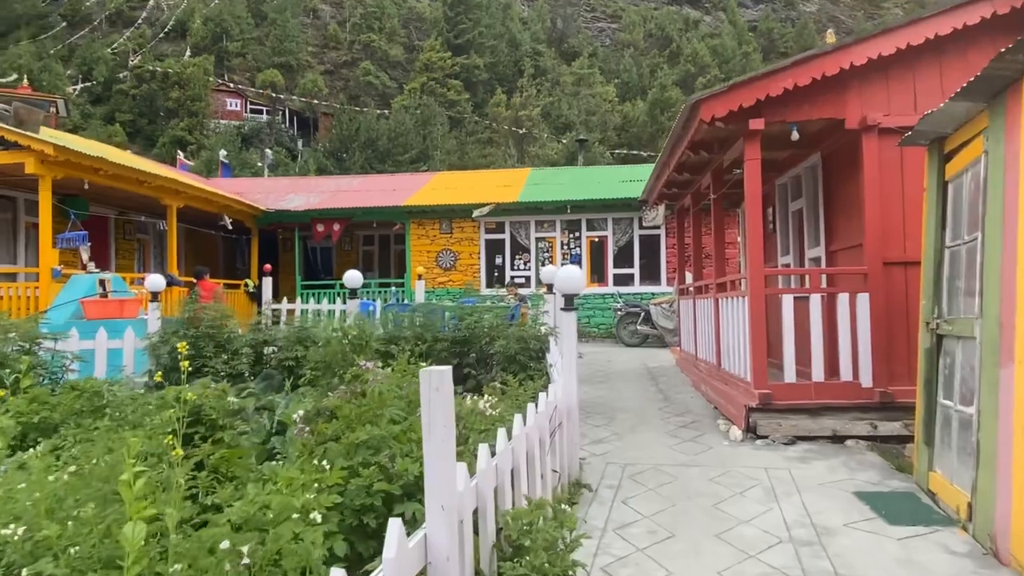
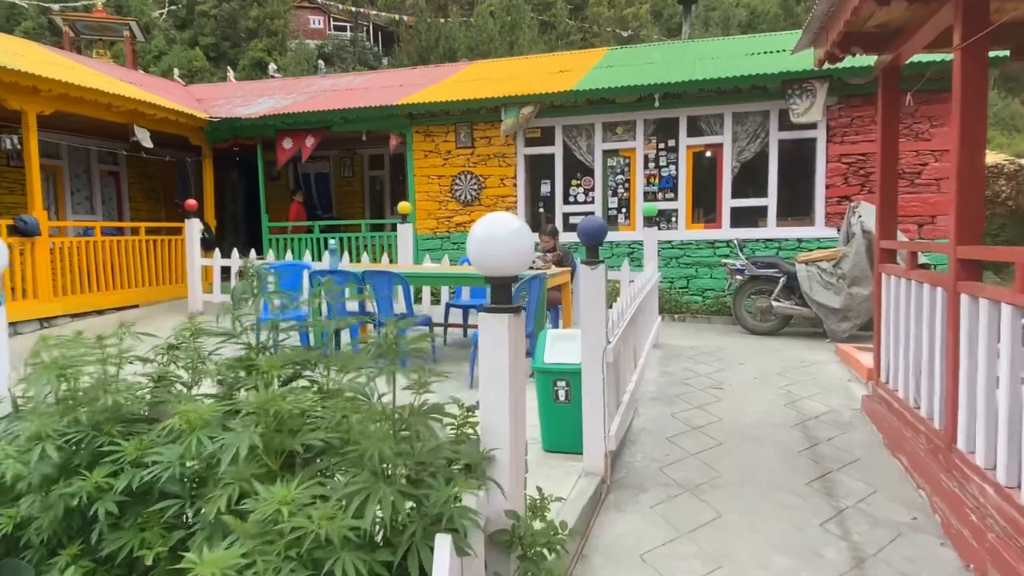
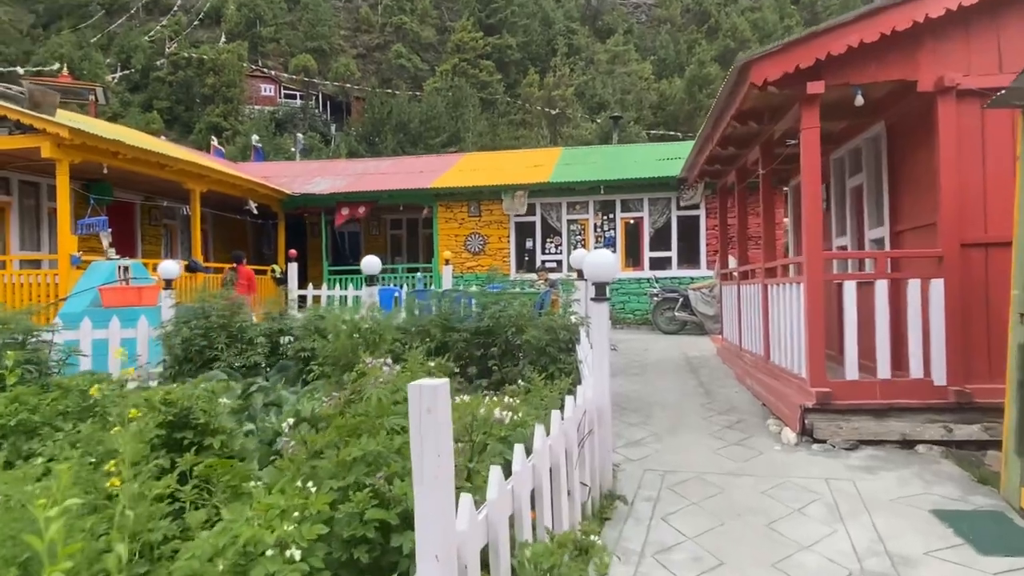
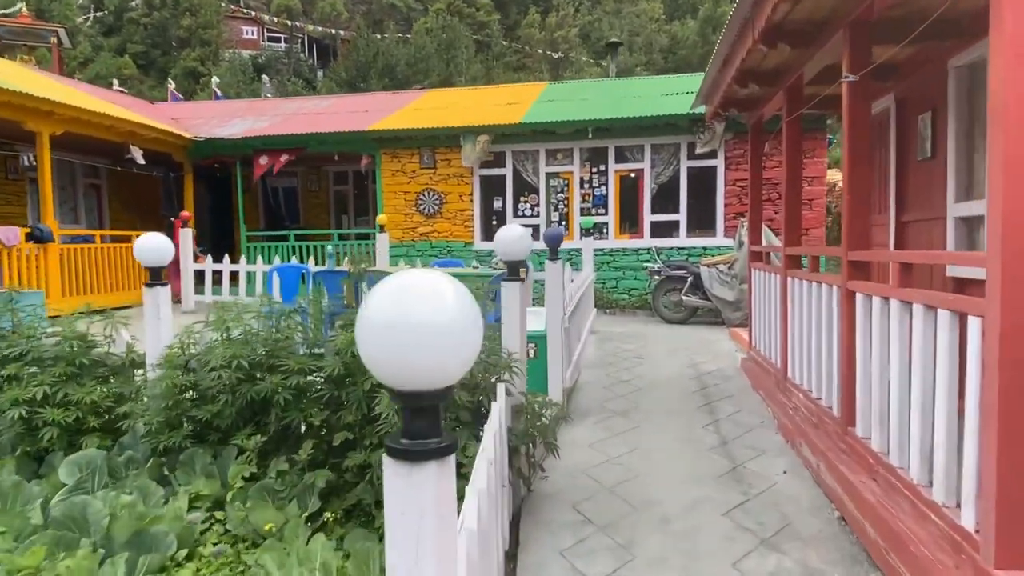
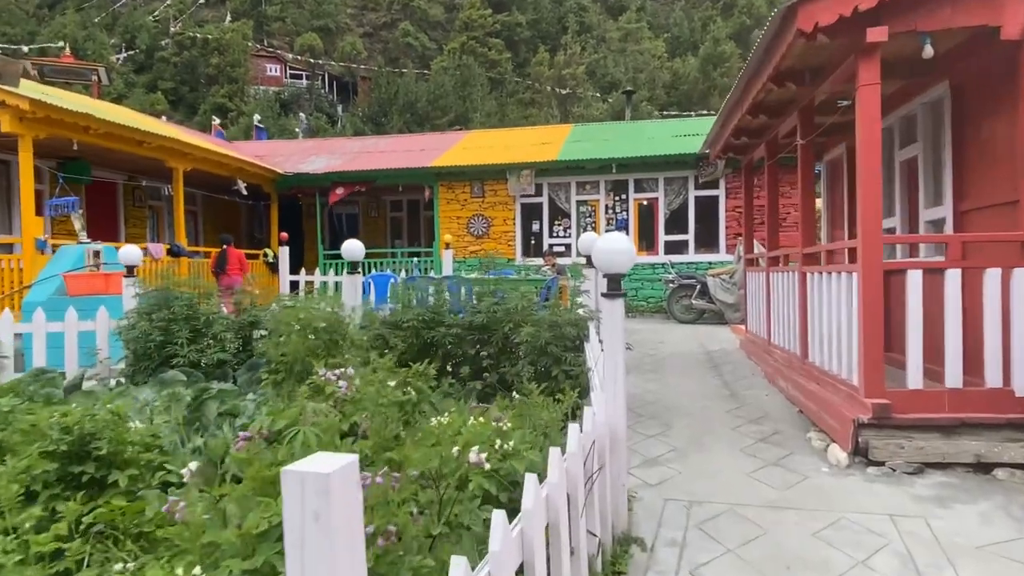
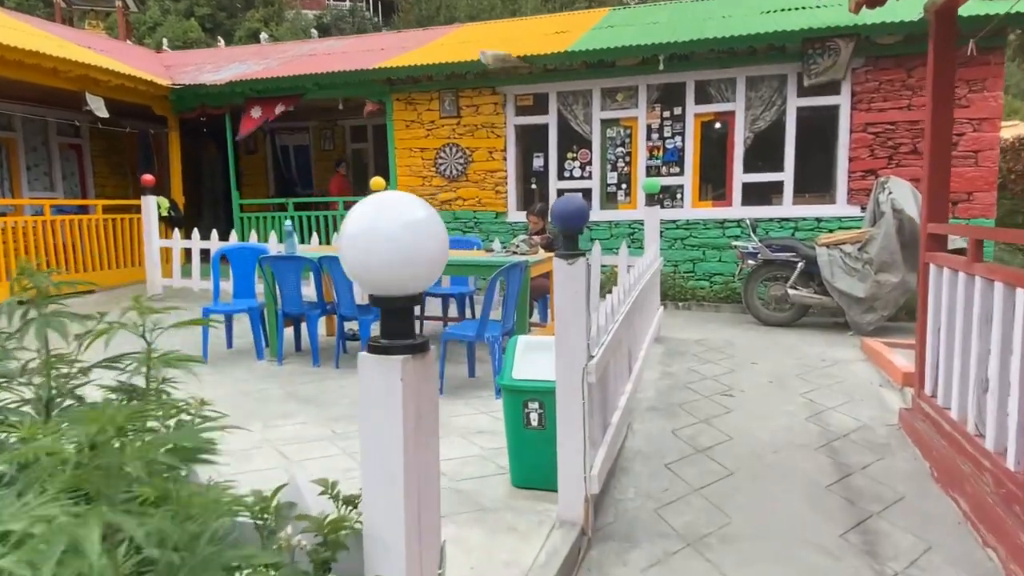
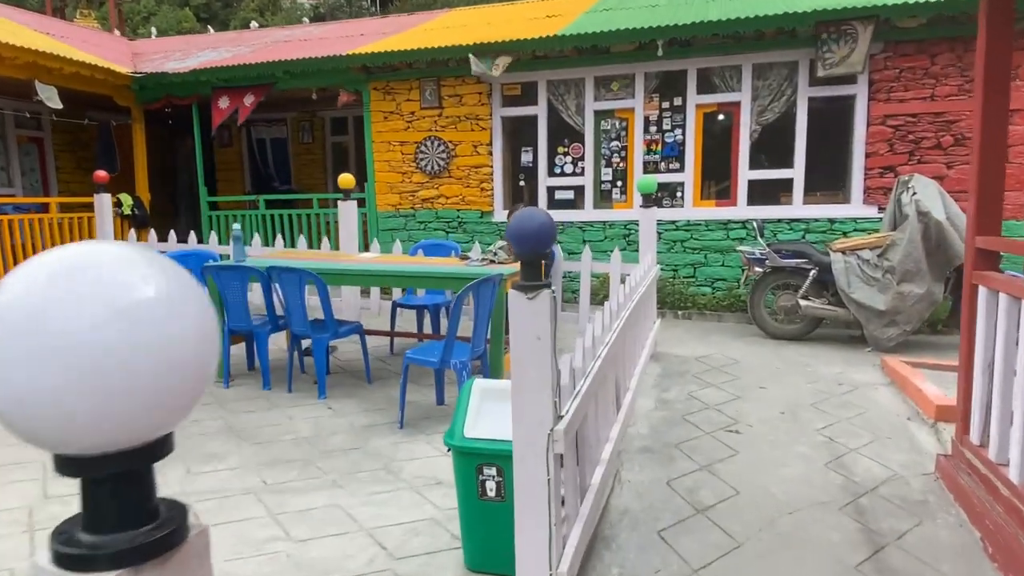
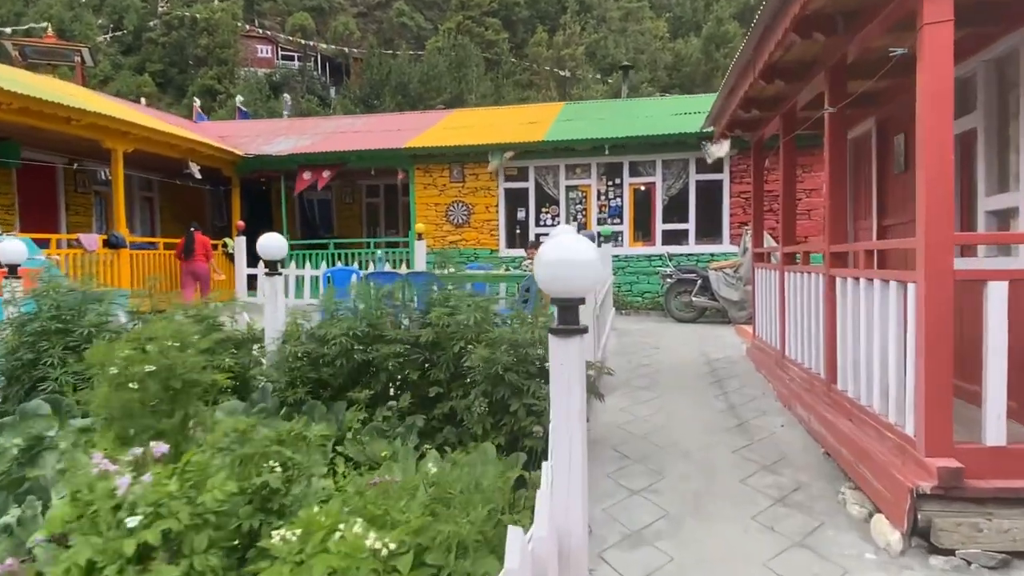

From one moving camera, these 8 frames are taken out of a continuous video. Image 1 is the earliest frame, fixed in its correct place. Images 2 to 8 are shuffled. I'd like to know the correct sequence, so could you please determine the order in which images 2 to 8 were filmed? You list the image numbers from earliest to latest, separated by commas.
3, 5, 8, 4, 2, 6, 7
